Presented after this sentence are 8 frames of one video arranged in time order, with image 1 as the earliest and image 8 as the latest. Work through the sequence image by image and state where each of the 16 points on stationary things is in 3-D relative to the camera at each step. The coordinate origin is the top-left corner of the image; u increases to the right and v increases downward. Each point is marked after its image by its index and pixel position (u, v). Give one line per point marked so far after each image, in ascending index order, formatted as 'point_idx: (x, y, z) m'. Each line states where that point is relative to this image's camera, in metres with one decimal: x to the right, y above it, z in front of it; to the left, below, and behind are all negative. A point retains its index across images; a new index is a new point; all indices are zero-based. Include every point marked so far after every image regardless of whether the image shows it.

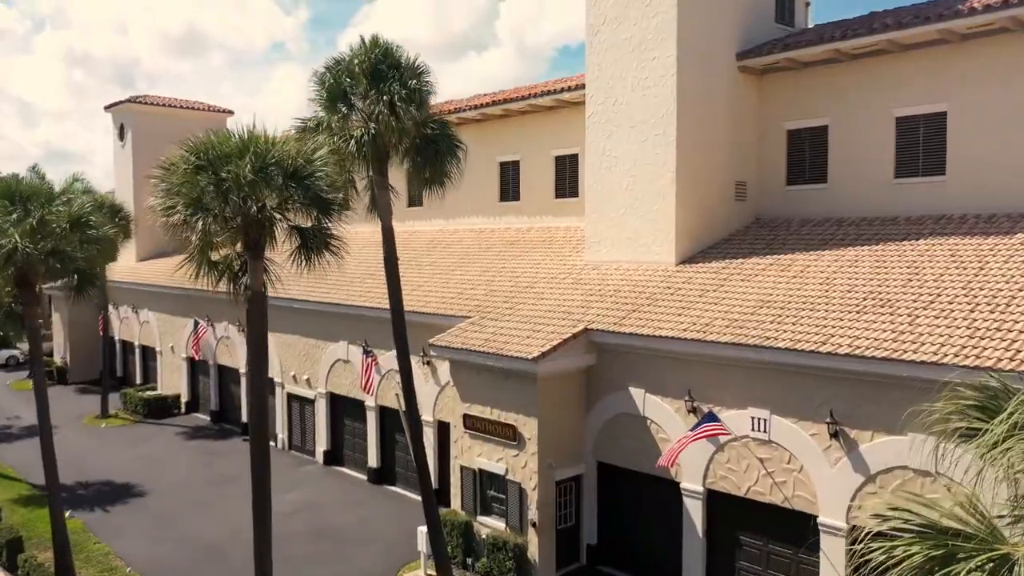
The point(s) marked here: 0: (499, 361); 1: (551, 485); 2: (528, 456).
0: (-0.3, -1.5, +15.8) m
1: (+0.8, -3.9, +15.8) m
2: (+0.3, -3.4, +15.8) m
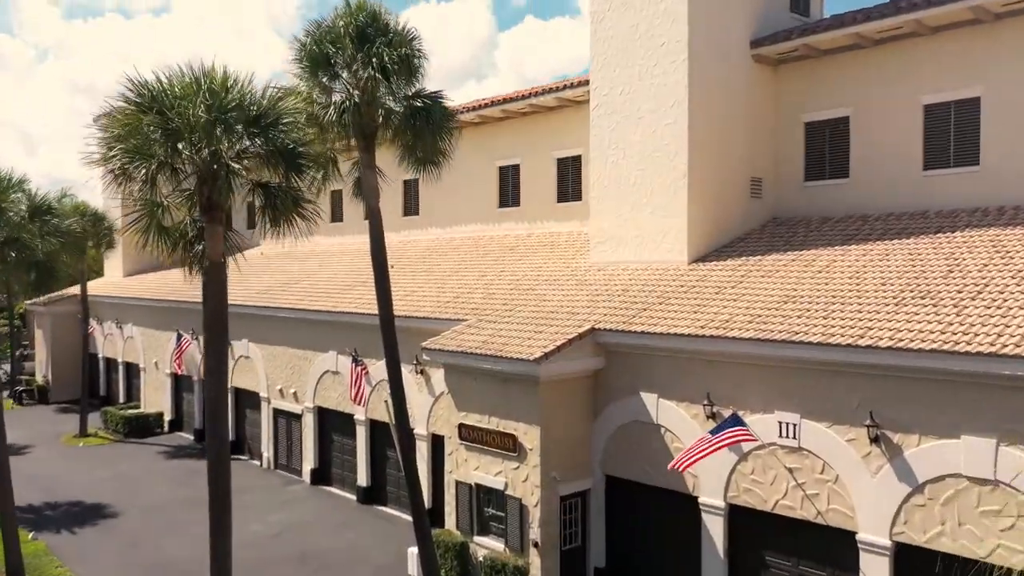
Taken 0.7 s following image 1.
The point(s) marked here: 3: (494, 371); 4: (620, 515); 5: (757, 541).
0: (-0.3, -1.4, +14.5) m
1: (+0.8, -3.9, +14.3) m
2: (+0.3, -3.3, +14.3) m
3: (-0.3, -1.5, +14.7) m
4: (+2.0, -4.3, +14.8) m
5: (+4.0, -4.1, +12.8) m
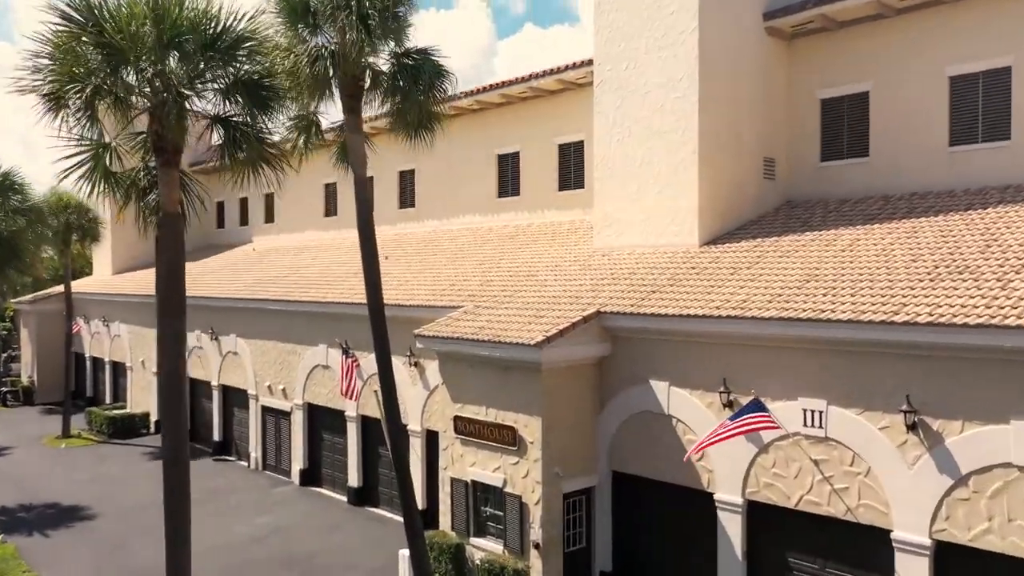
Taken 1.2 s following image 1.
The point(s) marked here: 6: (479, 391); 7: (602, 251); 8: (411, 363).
0: (-0.3, -1.1, +13.4) m
1: (+0.7, -3.5, +13.2) m
2: (+0.3, -2.9, +13.2) m
3: (-0.3, -1.2, +13.7) m
4: (+2.0, -3.9, +13.7) m
5: (+3.9, -3.7, +11.7) m
6: (-0.6, -1.8, +14.2) m
7: (+2.0, +0.8, +17.7) m
8: (-2.2, -1.7, +17.6) m
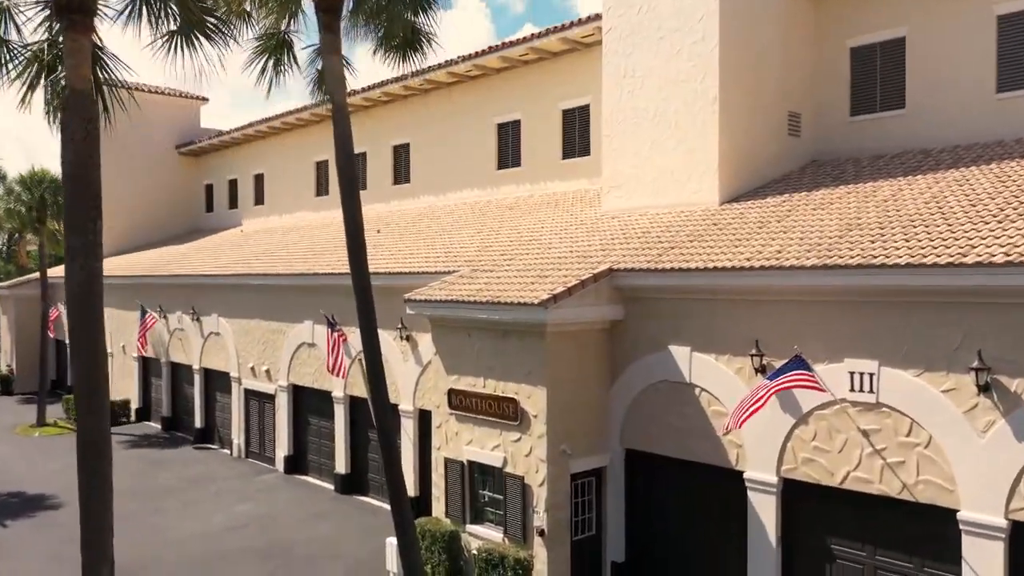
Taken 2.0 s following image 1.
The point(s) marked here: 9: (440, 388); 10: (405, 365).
0: (-0.3, -0.4, +11.9) m
1: (+0.8, -2.8, +11.7) m
2: (+0.3, -2.3, +11.7) m
3: (-0.3, -0.5, +12.2) m
4: (+2.0, -3.2, +12.2) m
5: (+4.0, -3.1, +10.2) m
6: (-0.6, -1.2, +12.7) m
7: (+2.0, +1.5, +16.2) m
8: (-2.2, -1.0, +16.0) m
9: (-1.2, -1.7, +13.4) m
10: (-2.2, -1.6, +16.3) m
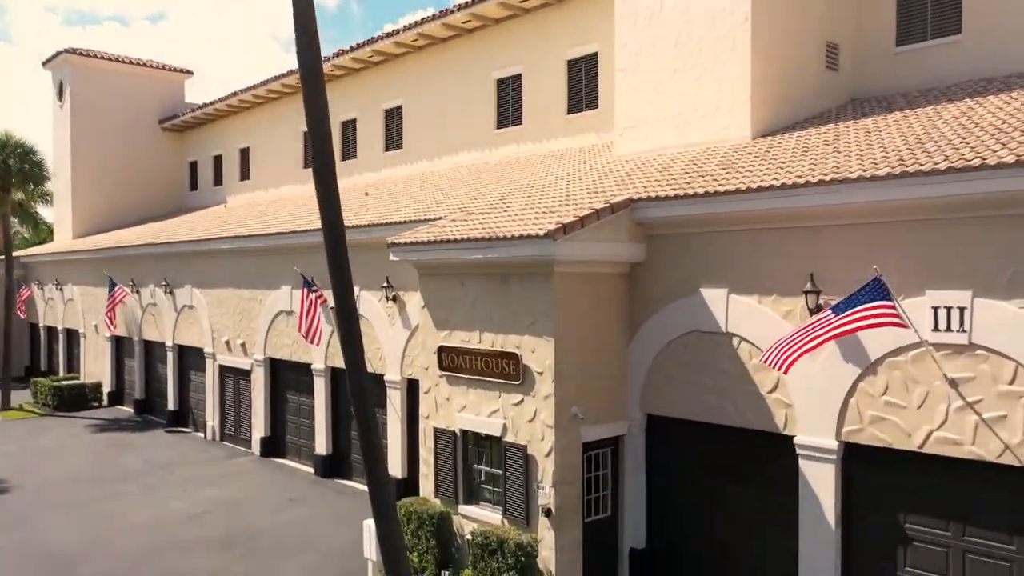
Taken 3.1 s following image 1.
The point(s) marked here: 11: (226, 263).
0: (-0.3, +0.5, +10.0) m
1: (+0.8, -2.0, +9.8) m
2: (+0.3, -1.4, +9.8) m
3: (-0.3, +0.3, +10.3) m
4: (+2.0, -2.4, +10.3) m
5: (+4.0, -2.2, +8.3) m
6: (-0.6, -0.3, +10.8) m
7: (+2.0, +2.3, +14.3) m
8: (-2.2, -0.2, +14.2) m
9: (-1.2, -0.8, +11.5) m
10: (-2.2, -0.8, +14.4) m
11: (-7.0, +0.6, +19.4) m
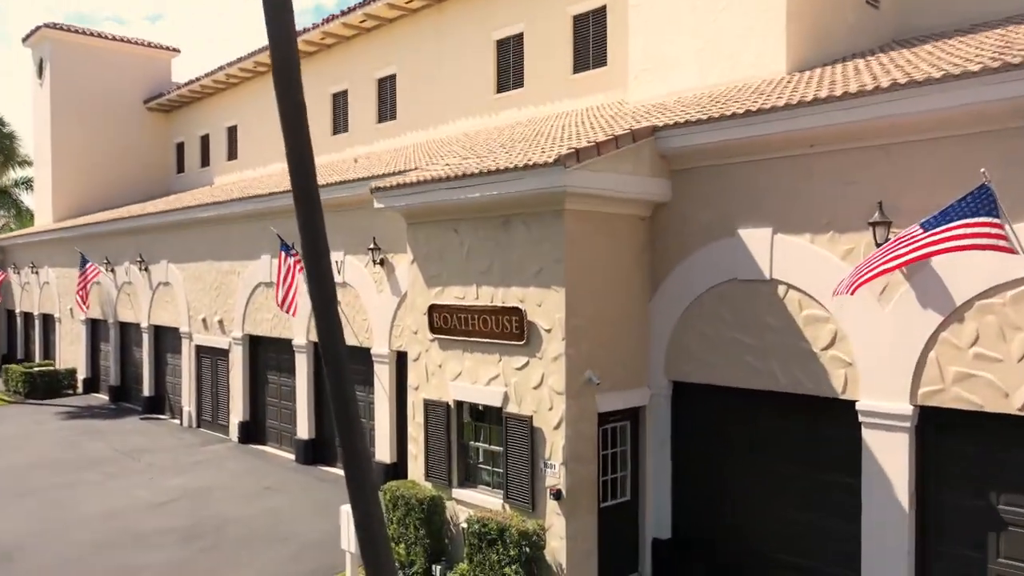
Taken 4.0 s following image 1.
0: (-0.2, +1.1, +8.5) m
1: (+0.8, -1.4, +8.3) m
2: (+0.4, -0.8, +8.3) m
3: (-0.3, +0.9, +8.8) m
4: (+2.1, -1.8, +8.8) m
5: (+4.0, -1.6, +6.8) m
6: (-0.5, +0.3, +9.3) m
7: (+2.1, +2.9, +12.8) m
8: (-2.2, +0.4, +12.6) m
9: (-1.2, -0.2, +9.9) m
10: (-2.2, -0.1, +12.9) m
11: (-7.0, +1.2, +17.8) m
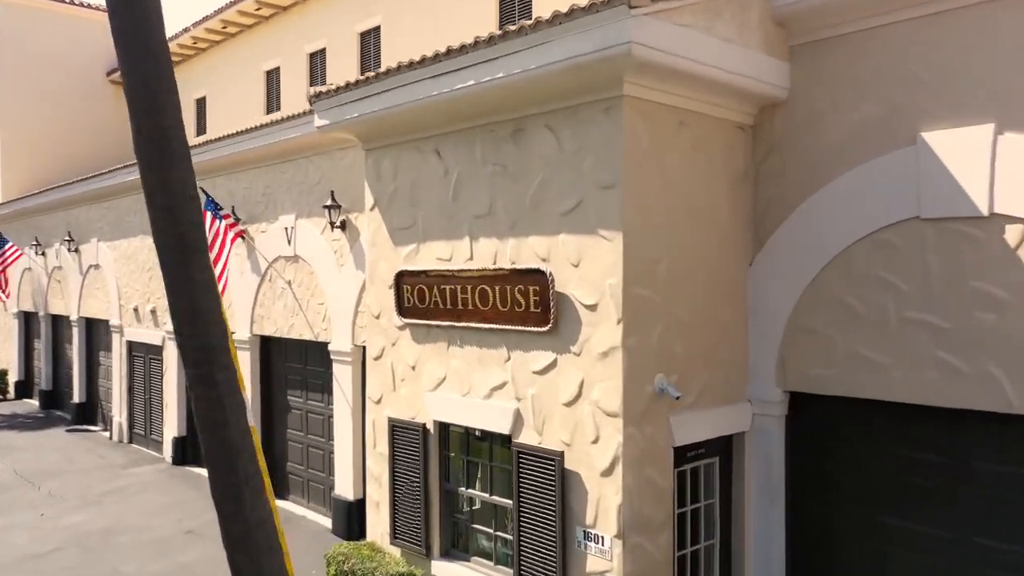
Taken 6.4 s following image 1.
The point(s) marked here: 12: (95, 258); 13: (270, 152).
0: (-0.1, +1.4, +5.1) m
1: (+0.9, -1.1, +4.9) m
2: (+0.5, -0.5, +4.9) m
3: (-0.2, +1.2, +5.3) m
4: (+2.2, -1.5, +5.3) m
5: (+4.1, -1.3, +3.4) m
6: (-0.4, +0.6, +5.8) m
7: (+2.2, +3.3, +9.4) m
8: (-2.1, +0.8, +9.2) m
9: (-1.1, +0.1, +6.5) m
10: (-2.1, +0.2, +9.4) m
11: (-6.9, +1.5, +14.4) m
12: (-8.4, +0.6, +16.0) m
13: (-3.1, +1.7, +10.2) m
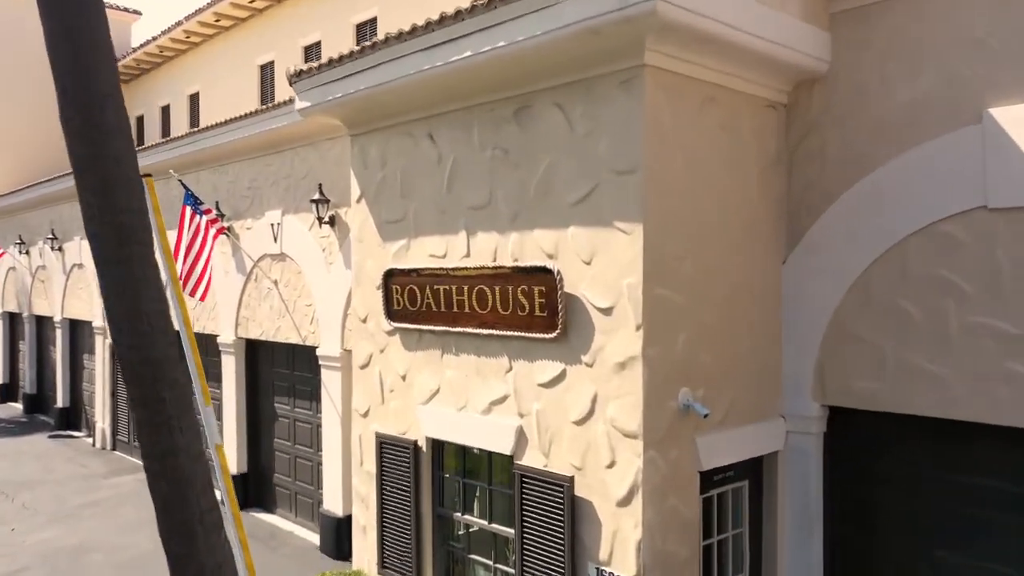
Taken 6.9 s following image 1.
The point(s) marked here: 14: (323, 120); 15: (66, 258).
0: (-0.1, +1.4, +4.4) m
1: (+0.9, -1.1, +4.2) m
2: (+0.5, -0.5, +4.2) m
3: (-0.2, +1.2, +4.7) m
4: (+2.2, -1.5, +4.7) m
5: (+4.1, -1.3, +2.7) m
6: (-0.4, +0.6, +5.2) m
7: (+2.2, +3.3, +8.7) m
8: (-2.1, +0.8, +8.6) m
9: (-1.1, +0.1, +5.9) m
10: (-2.0, +0.2, +8.8) m
11: (-6.9, +1.5, +13.7) m
12: (-8.4, +0.6, +15.4) m
13: (-3.1, +1.7, +9.5) m
14: (-1.7, +1.7, +8.1) m
15: (-9.0, +0.6, +16.0) m
